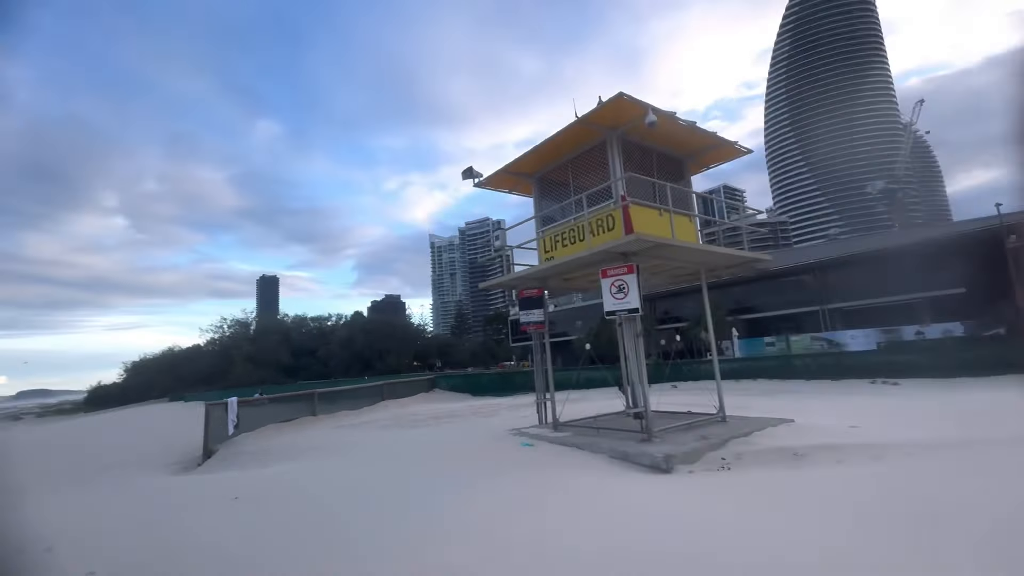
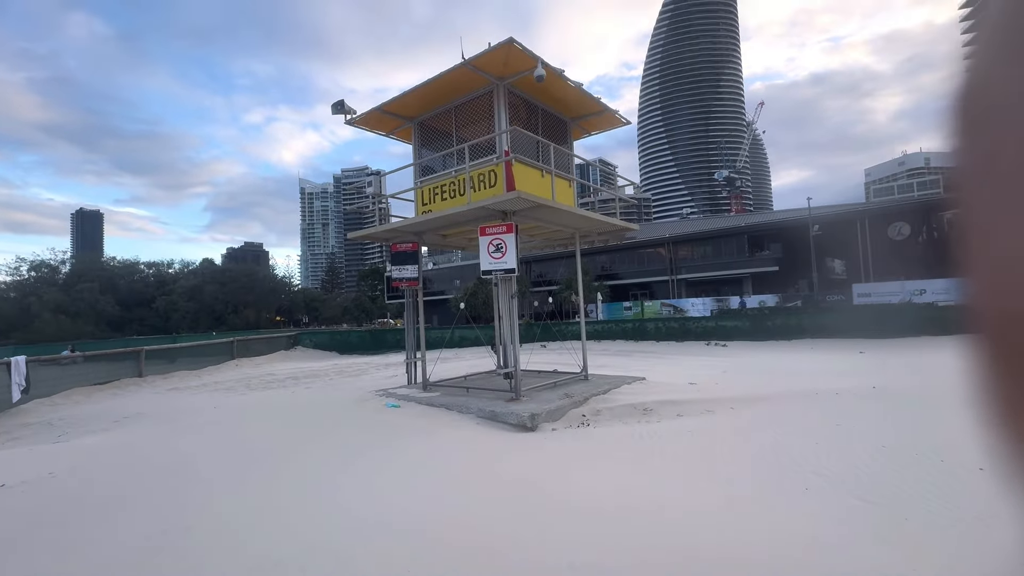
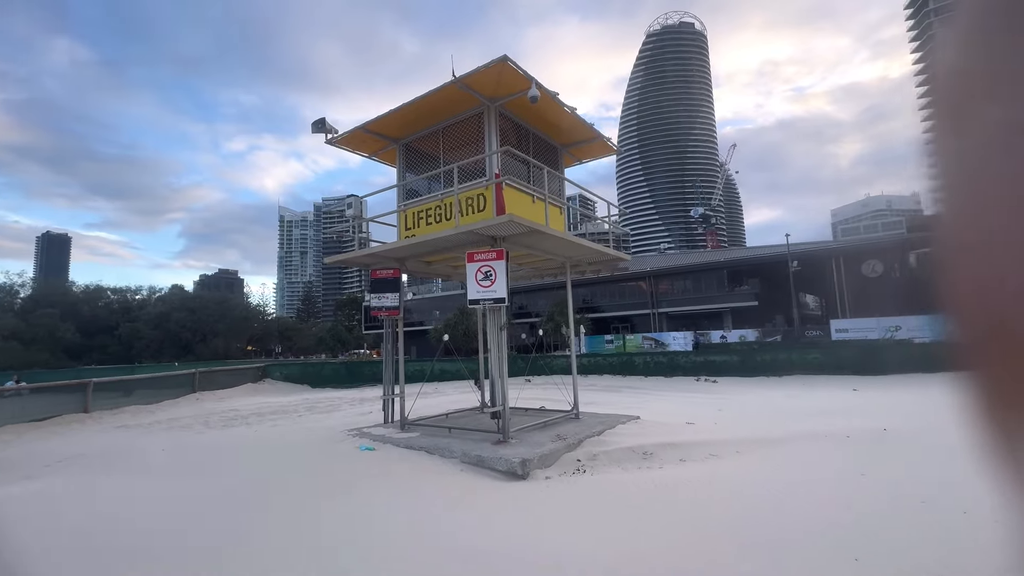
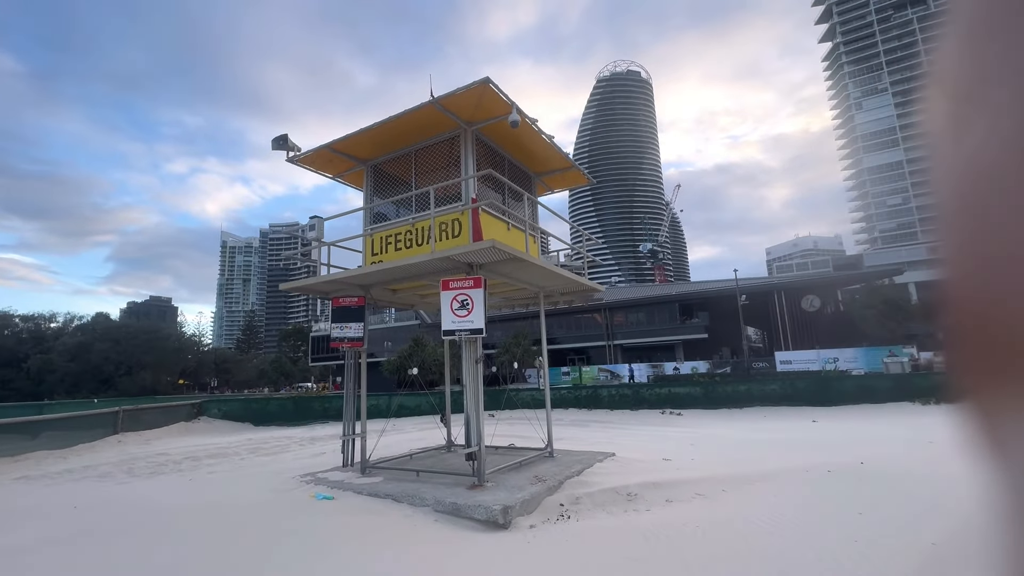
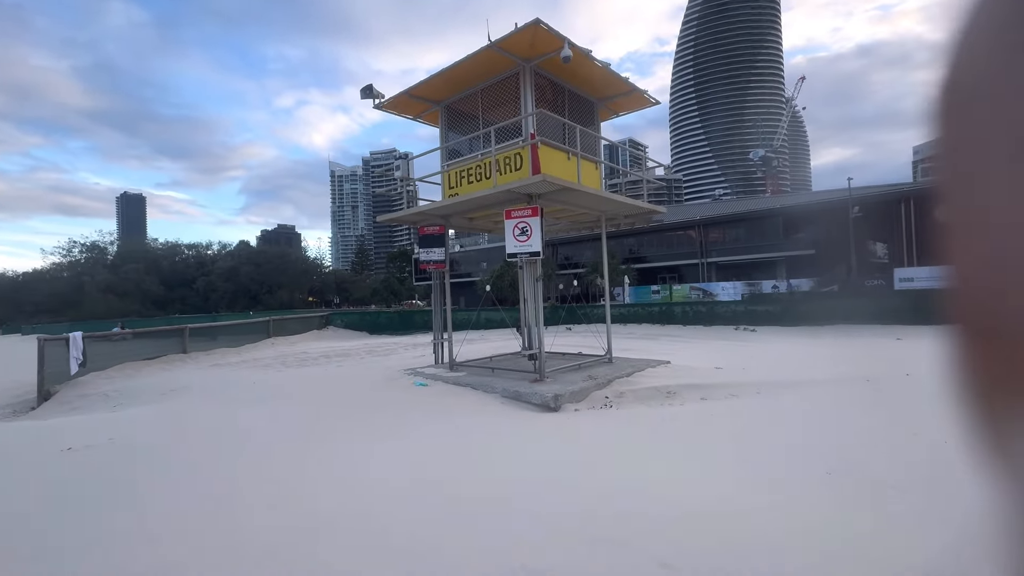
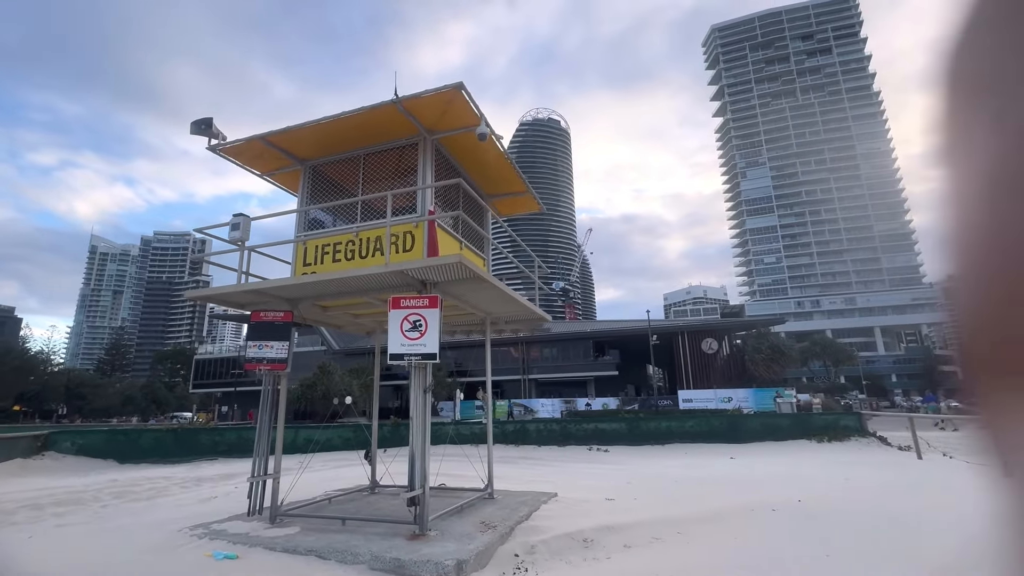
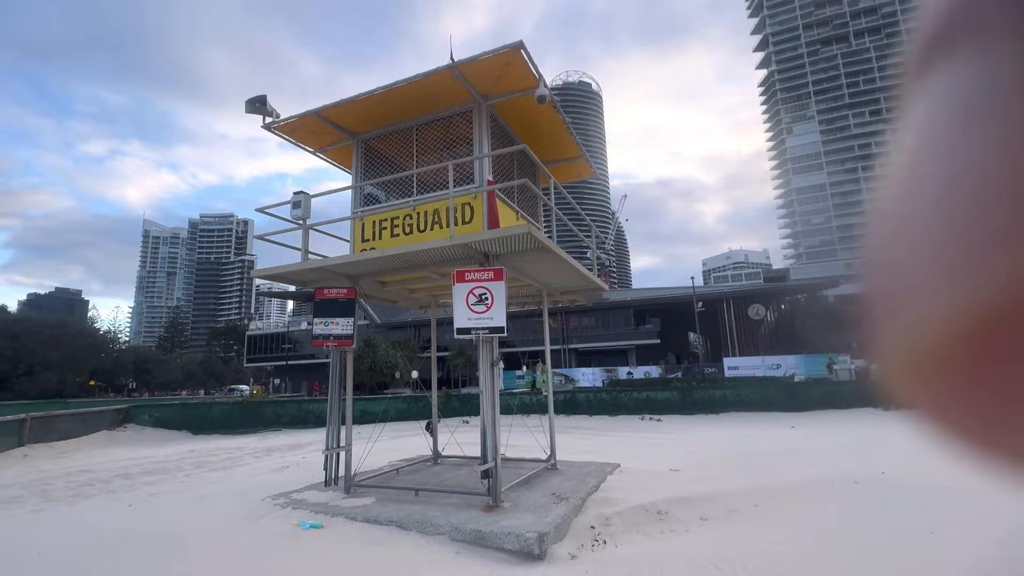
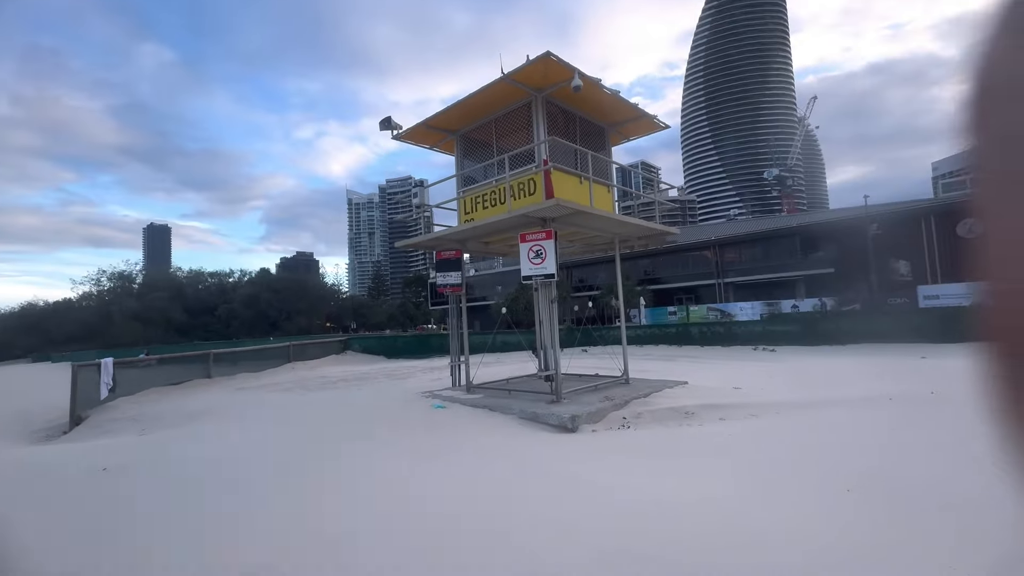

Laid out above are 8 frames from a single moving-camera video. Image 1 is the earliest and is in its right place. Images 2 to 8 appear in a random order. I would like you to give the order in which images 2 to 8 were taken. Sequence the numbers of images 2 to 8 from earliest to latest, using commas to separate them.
8, 5, 2, 3, 4, 6, 7
